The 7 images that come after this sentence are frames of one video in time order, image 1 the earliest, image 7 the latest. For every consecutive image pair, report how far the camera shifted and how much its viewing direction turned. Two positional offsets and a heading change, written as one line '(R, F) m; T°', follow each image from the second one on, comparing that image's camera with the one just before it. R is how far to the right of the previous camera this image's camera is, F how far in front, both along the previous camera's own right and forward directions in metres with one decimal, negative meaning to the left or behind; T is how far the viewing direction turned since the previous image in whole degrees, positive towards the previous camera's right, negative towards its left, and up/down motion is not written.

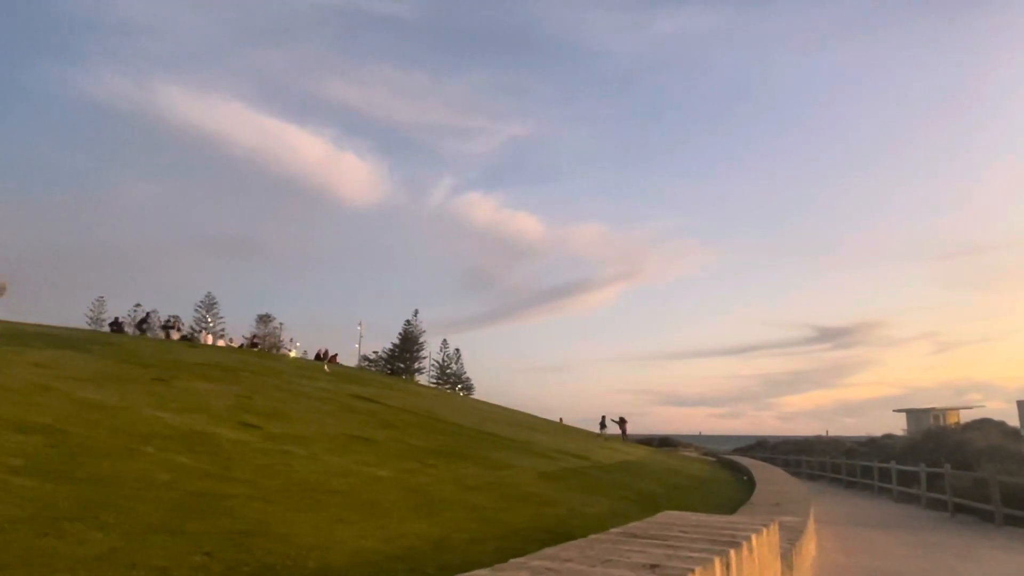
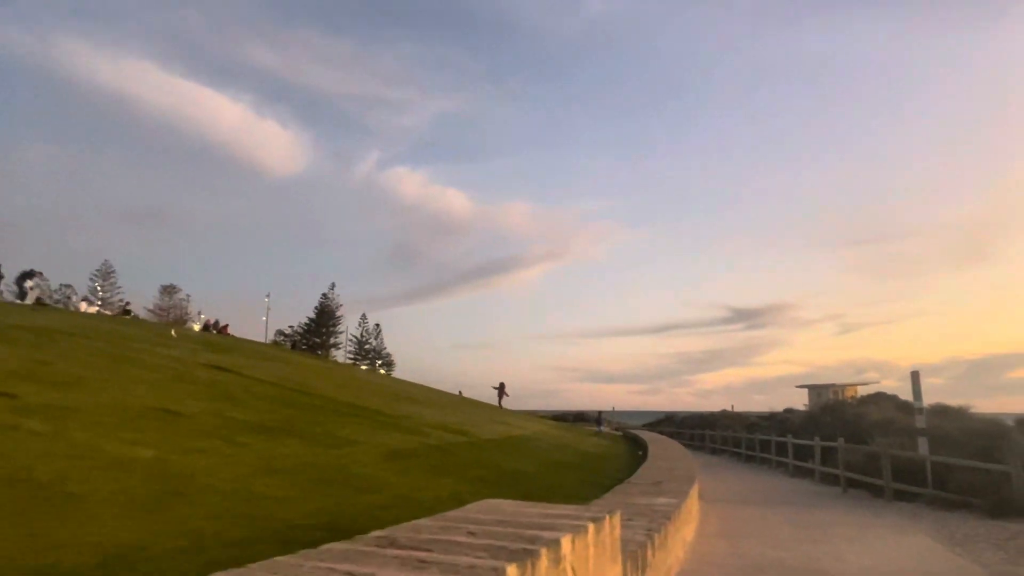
(+1.4, +2.0) m; +6°
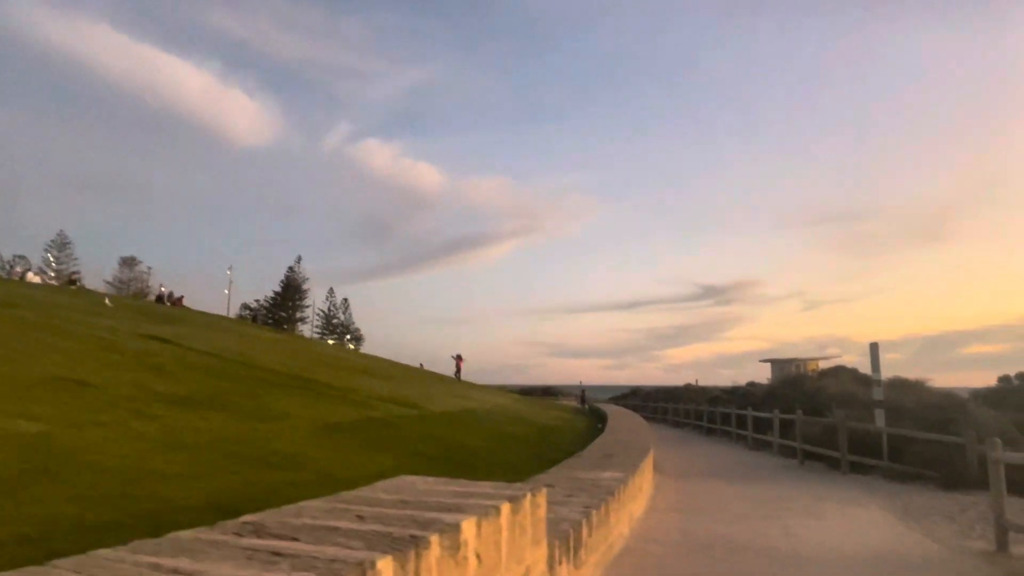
(+0.5, +0.7) m; +2°
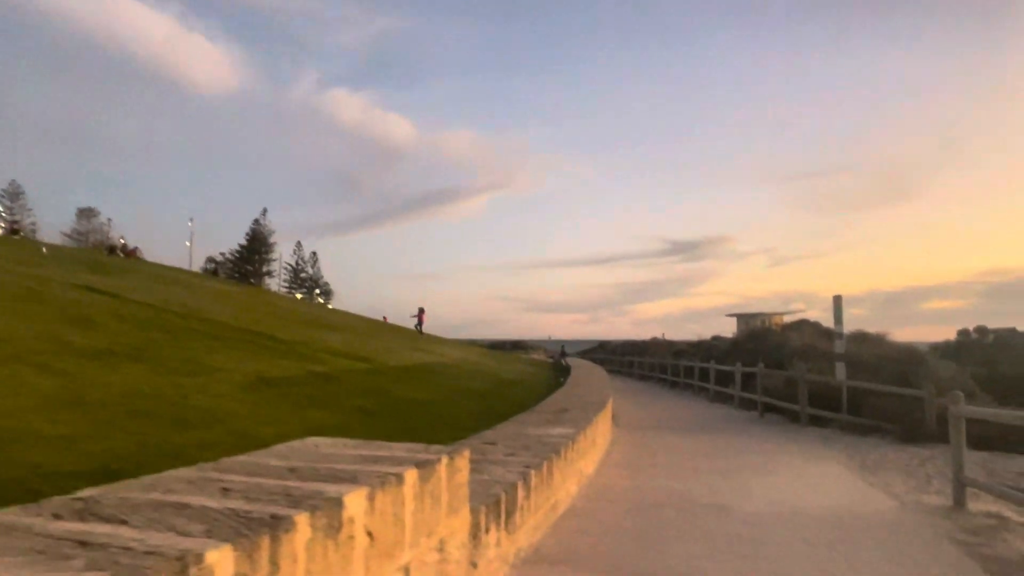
(+0.4, +0.7) m; +2°
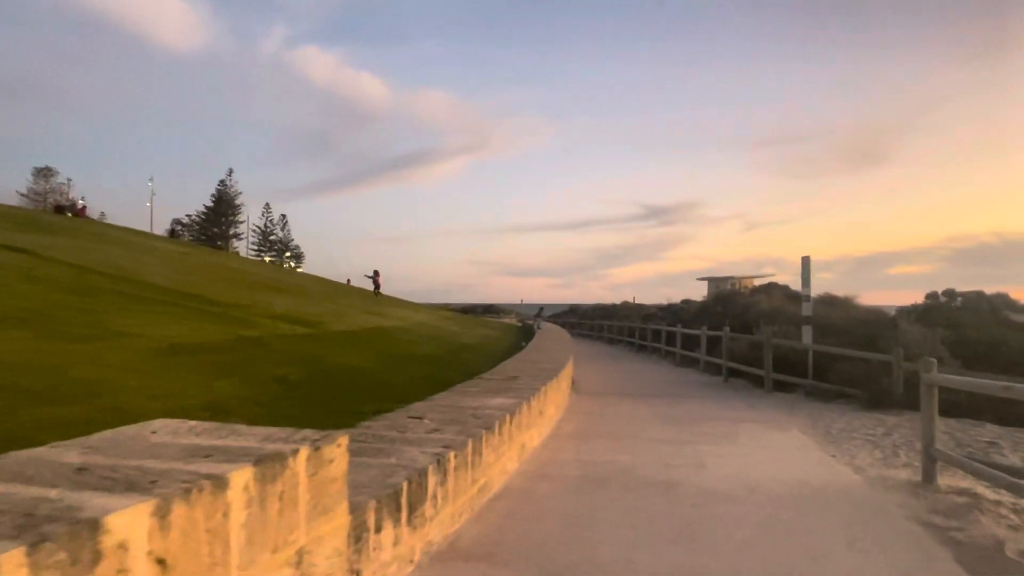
(+0.5, +1.0) m; +2°
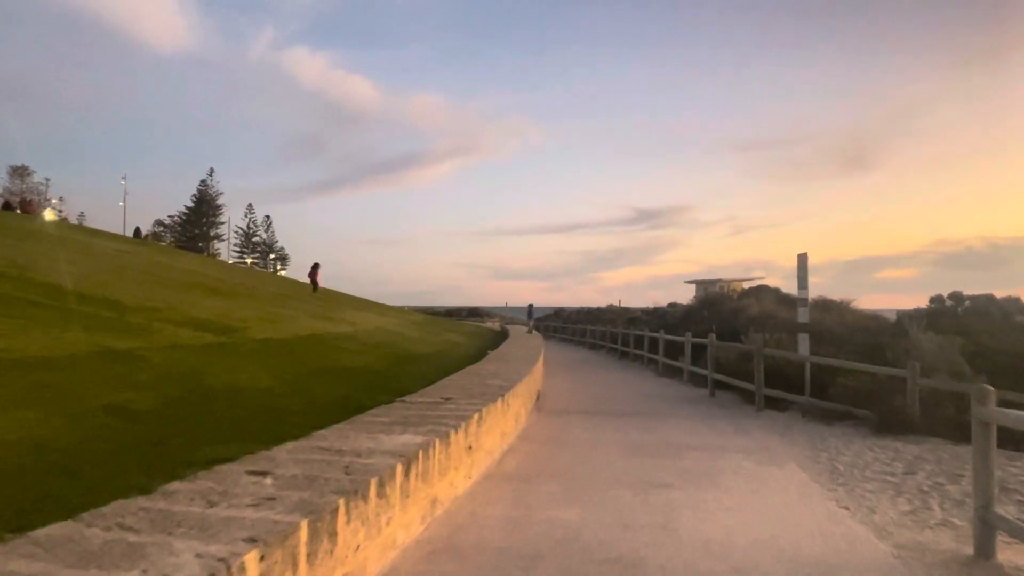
(+0.8, +2.2) m; +1°
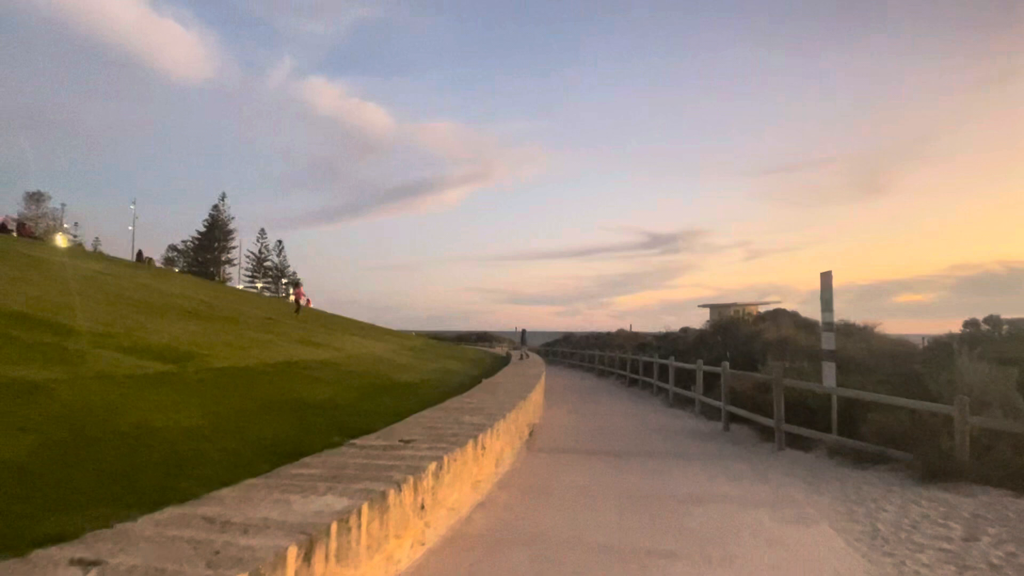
(+0.5, +1.4) m; -1°
